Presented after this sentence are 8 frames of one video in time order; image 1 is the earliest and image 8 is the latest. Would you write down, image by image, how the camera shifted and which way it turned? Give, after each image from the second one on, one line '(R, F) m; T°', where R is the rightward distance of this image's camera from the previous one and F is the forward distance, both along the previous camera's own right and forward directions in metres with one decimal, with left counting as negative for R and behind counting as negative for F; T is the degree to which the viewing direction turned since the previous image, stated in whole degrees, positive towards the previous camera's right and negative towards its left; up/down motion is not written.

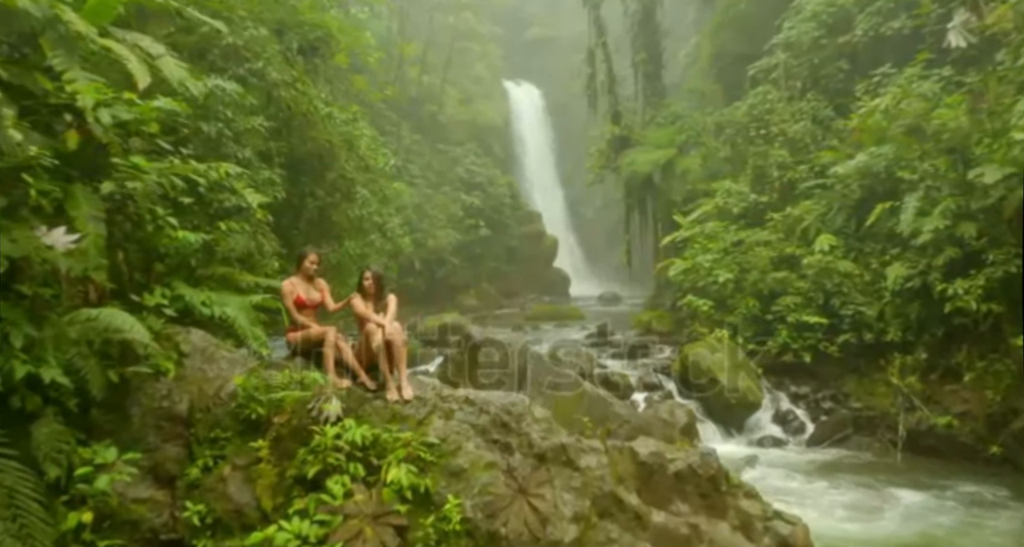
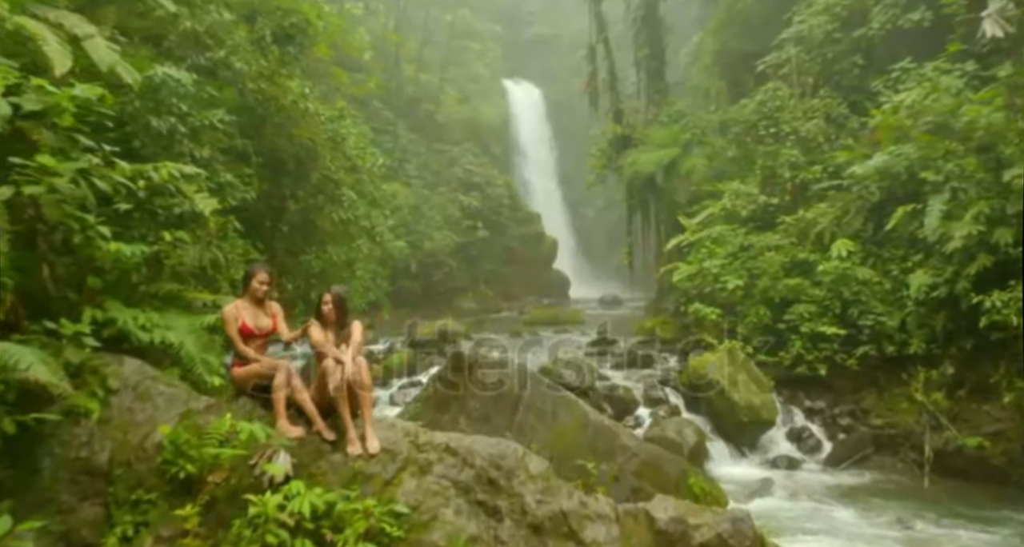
(0.0, +0.5) m; 0°
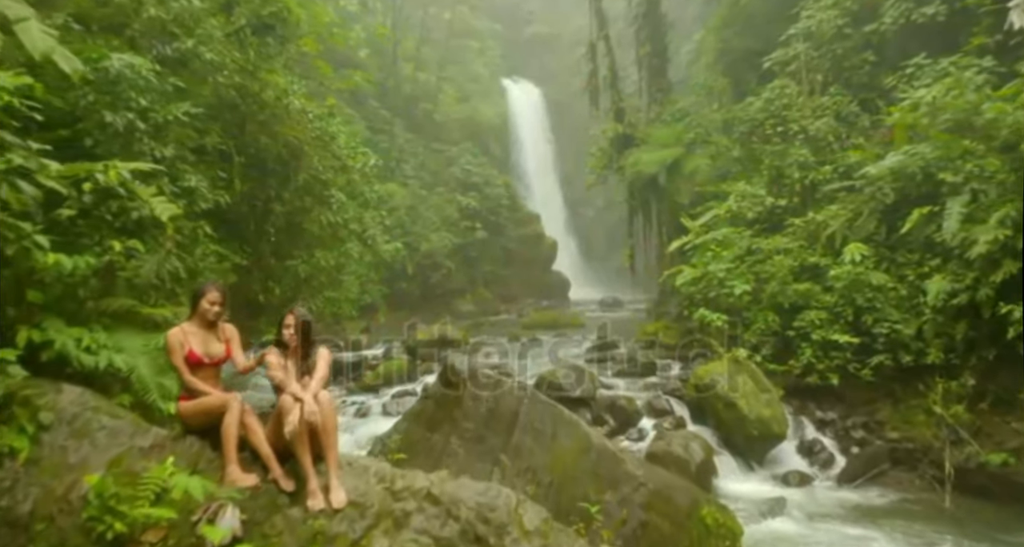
(0.0, +0.3) m; 0°
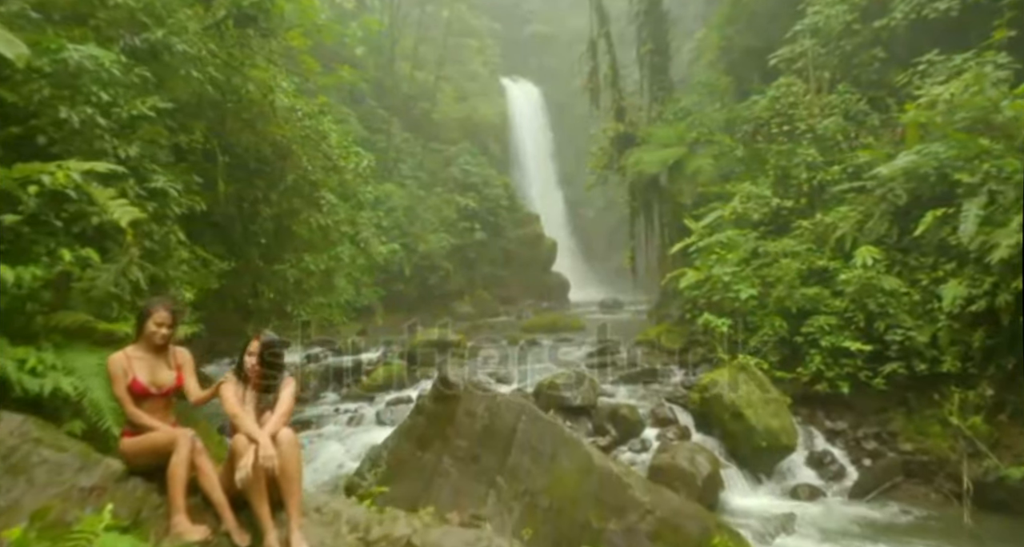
(0.0, +0.3) m; 0°
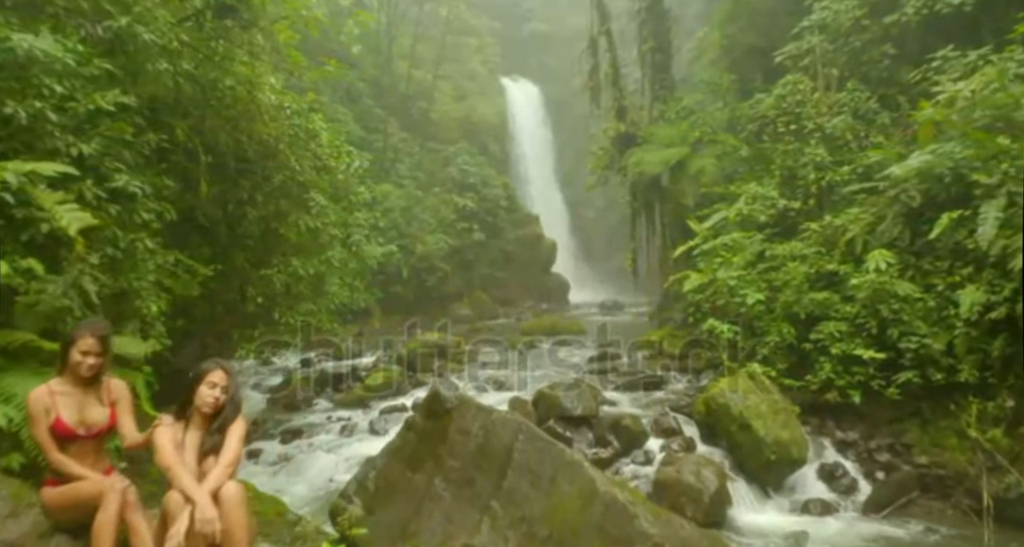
(0.0, +0.3) m; 0°
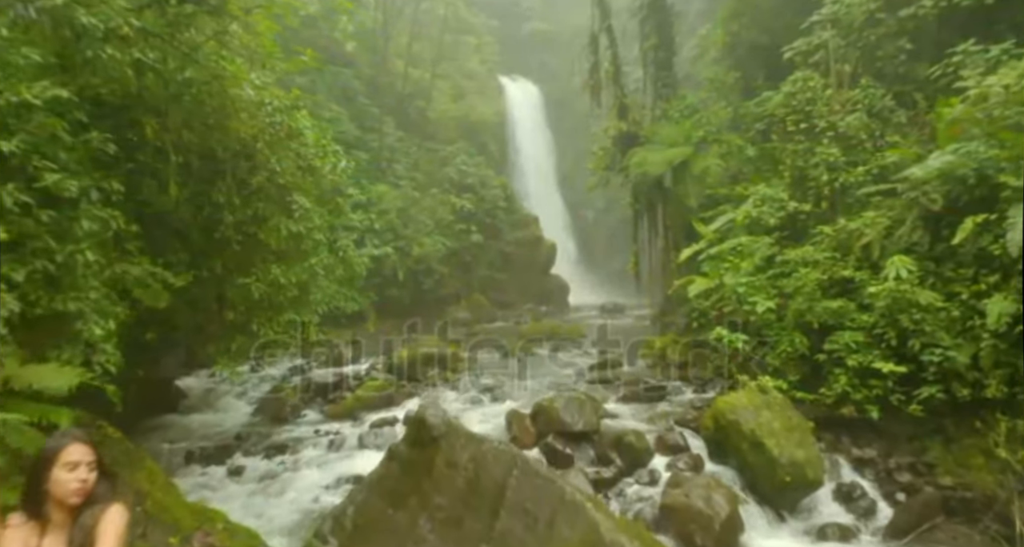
(0.0, +0.4) m; 0°
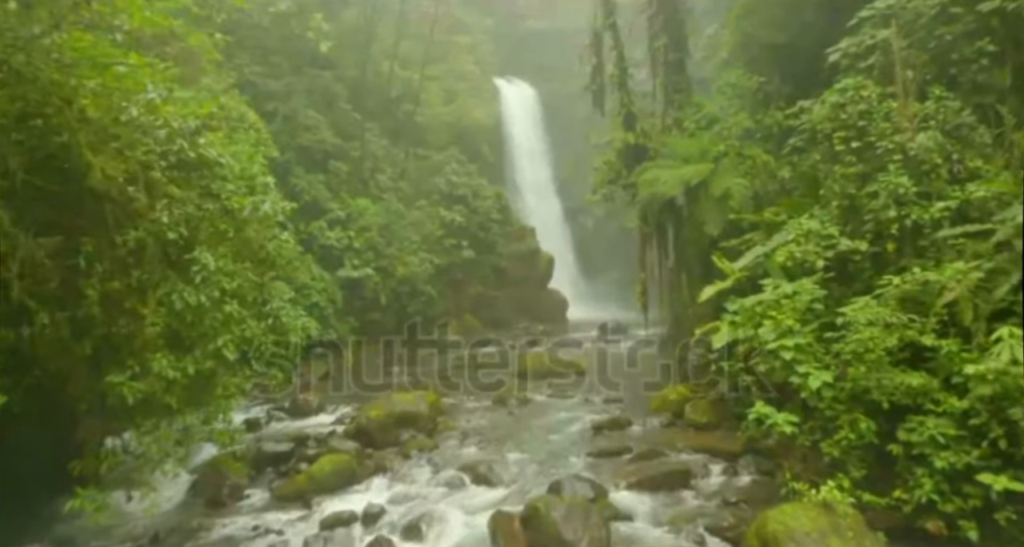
(+0.1, +1.4) m; 0°
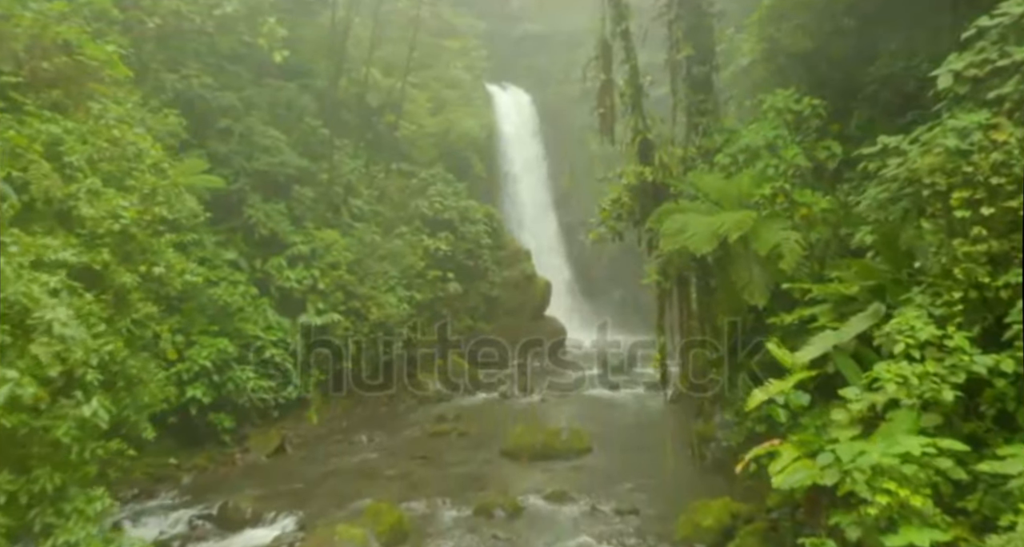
(+0.1, +2.0) m; 0°
